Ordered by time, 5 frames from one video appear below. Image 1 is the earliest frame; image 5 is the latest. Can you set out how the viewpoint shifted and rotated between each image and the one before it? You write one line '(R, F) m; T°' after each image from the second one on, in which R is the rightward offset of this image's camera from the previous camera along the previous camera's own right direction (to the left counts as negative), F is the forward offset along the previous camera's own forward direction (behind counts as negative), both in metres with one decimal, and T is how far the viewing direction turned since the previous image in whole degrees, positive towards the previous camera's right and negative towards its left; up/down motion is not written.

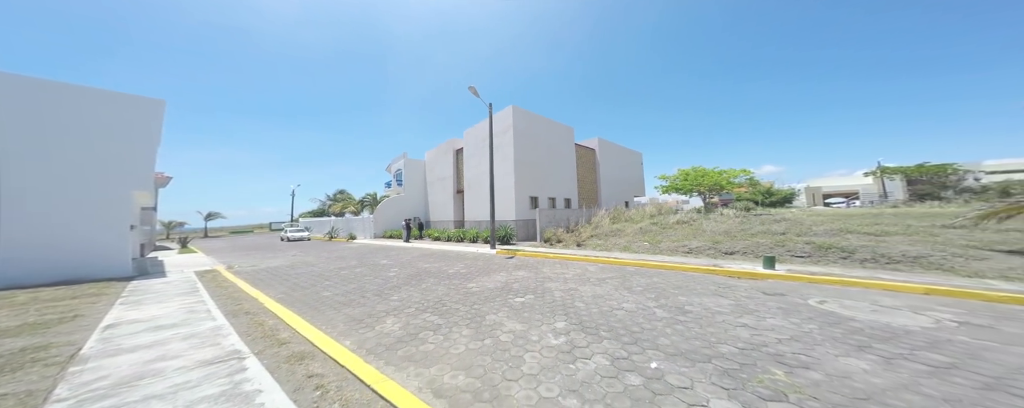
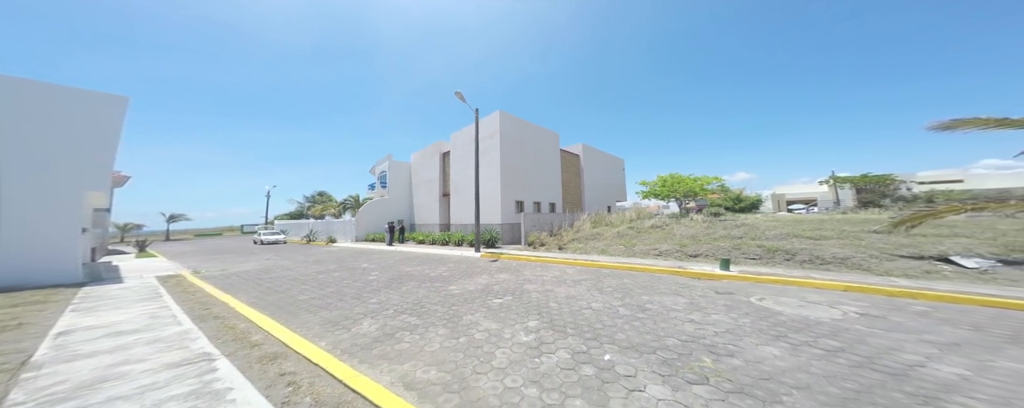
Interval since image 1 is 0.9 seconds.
(+0.2, -0.4) m; +3°
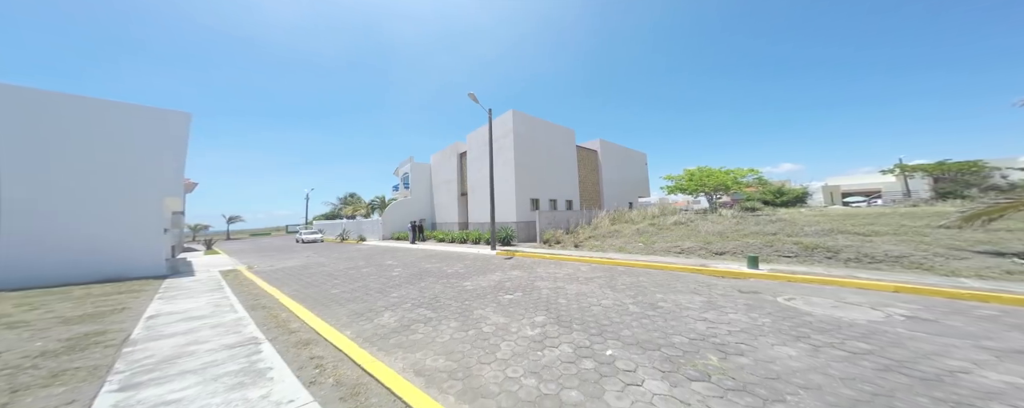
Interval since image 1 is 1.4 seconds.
(+0.3, -0.1) m; -5°
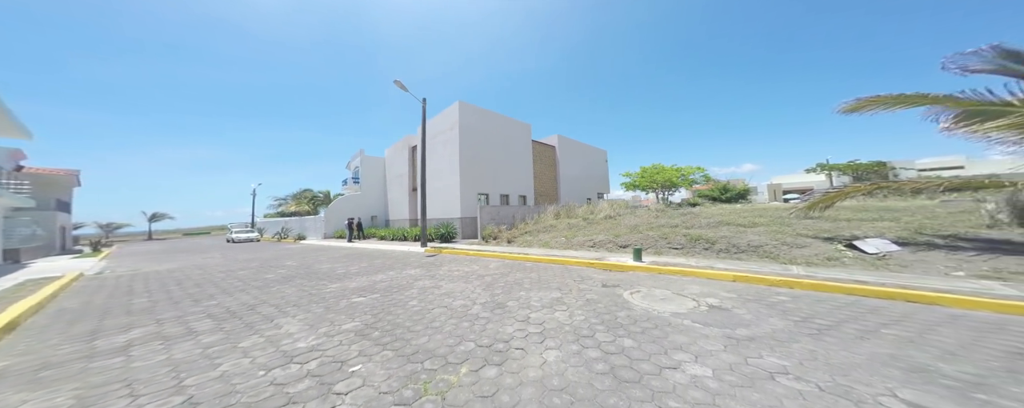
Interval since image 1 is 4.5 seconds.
(+2.4, +0.2) m; +5°
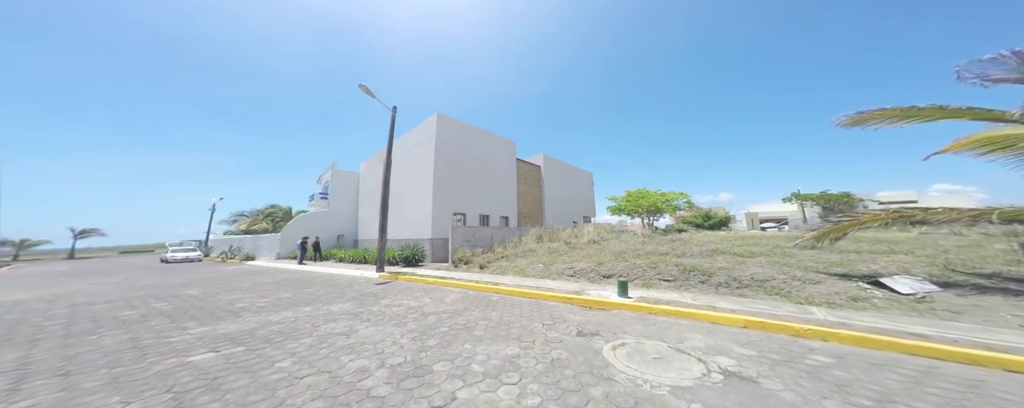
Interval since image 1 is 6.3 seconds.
(+0.6, +1.3) m; +3°
